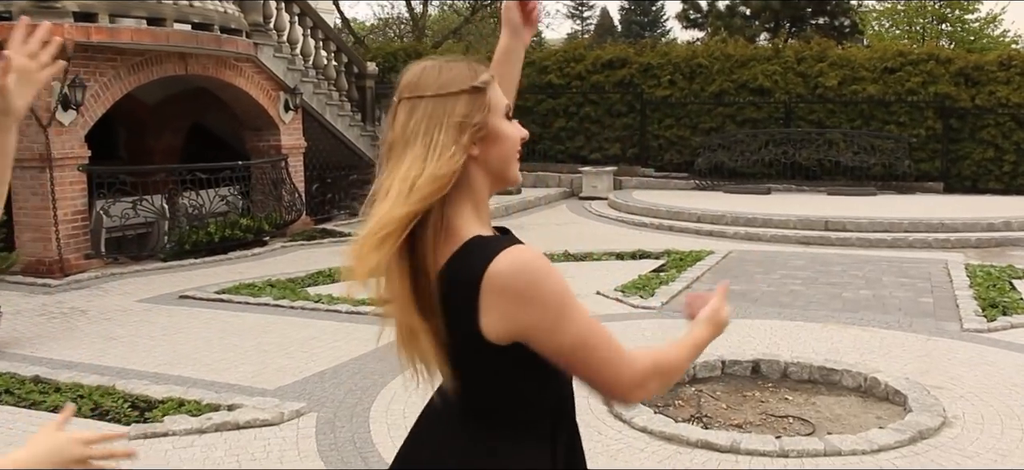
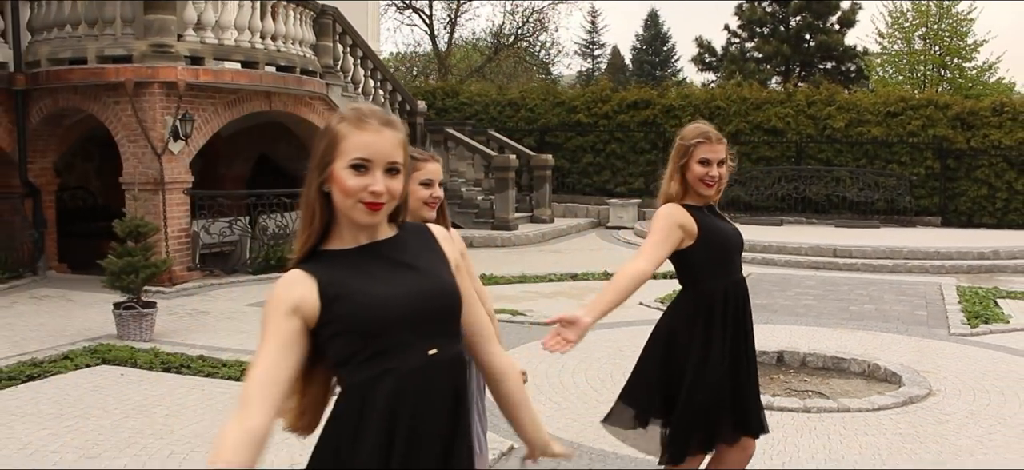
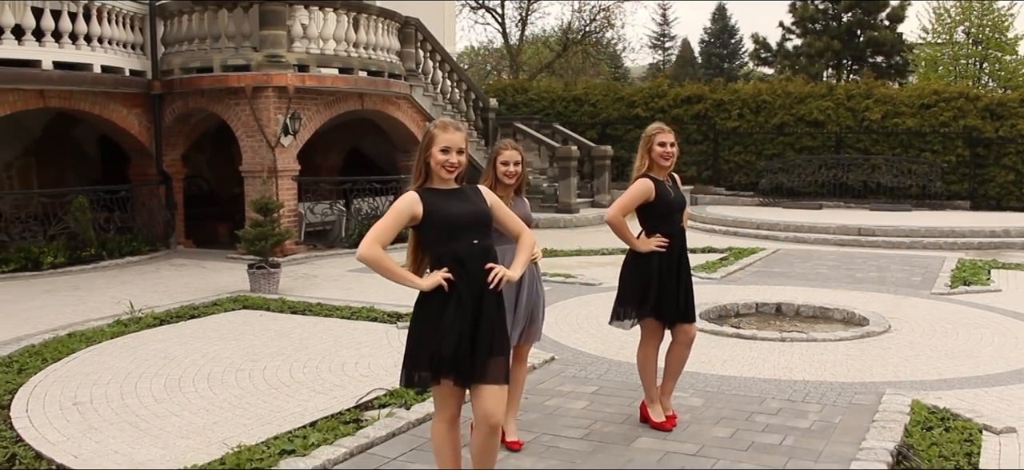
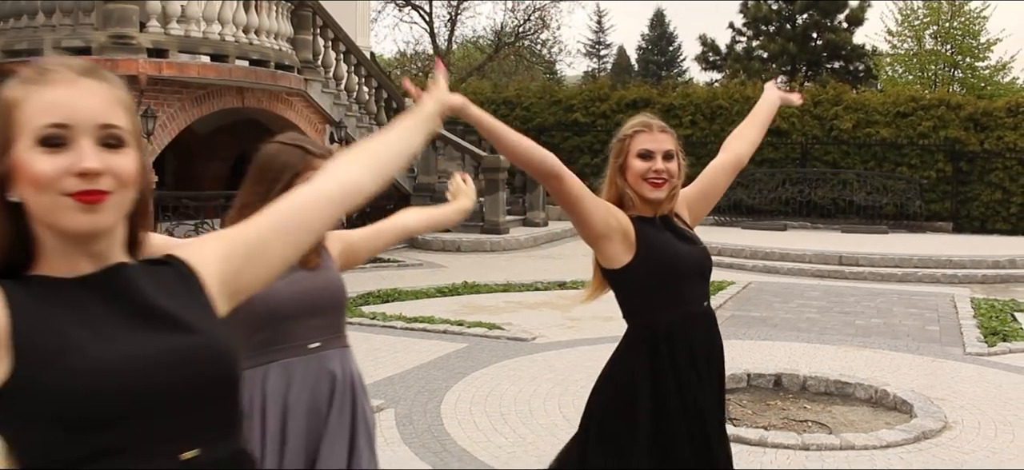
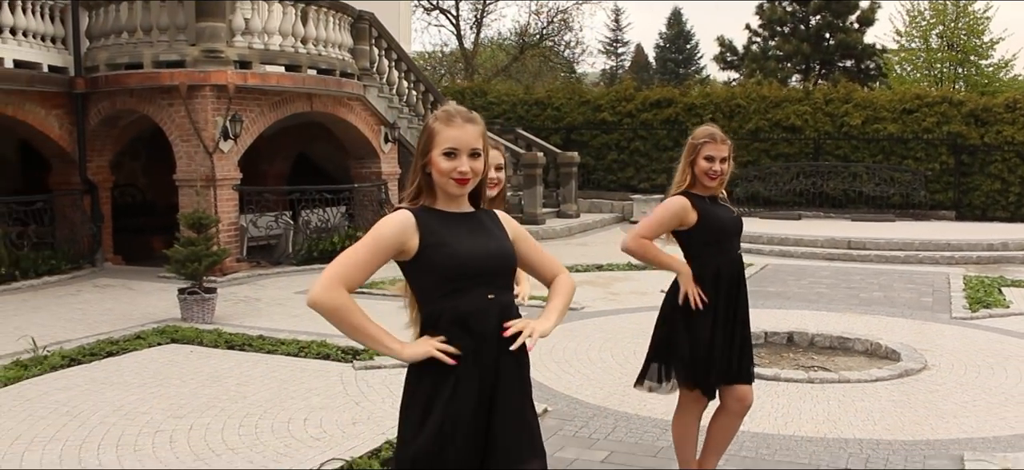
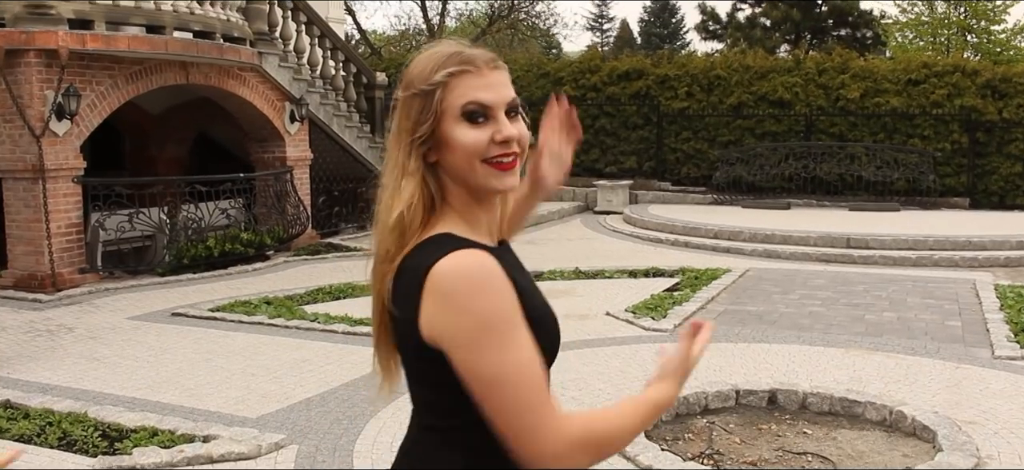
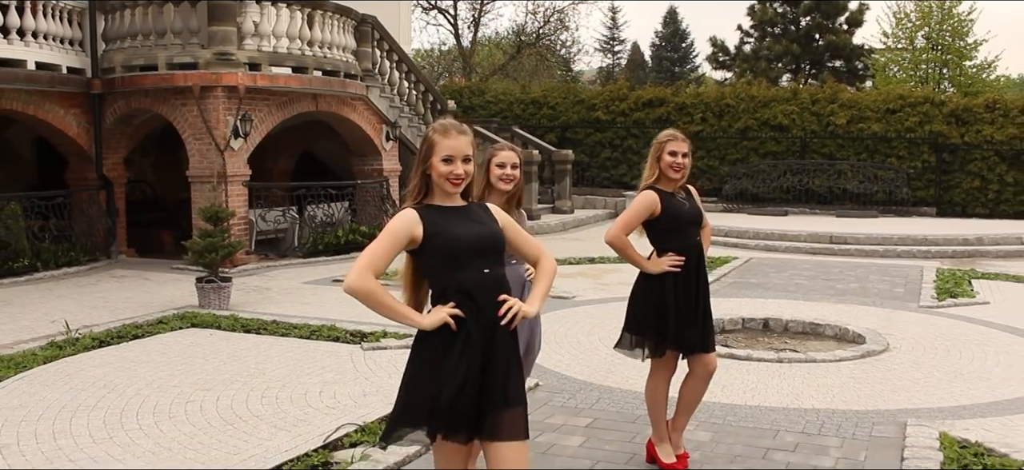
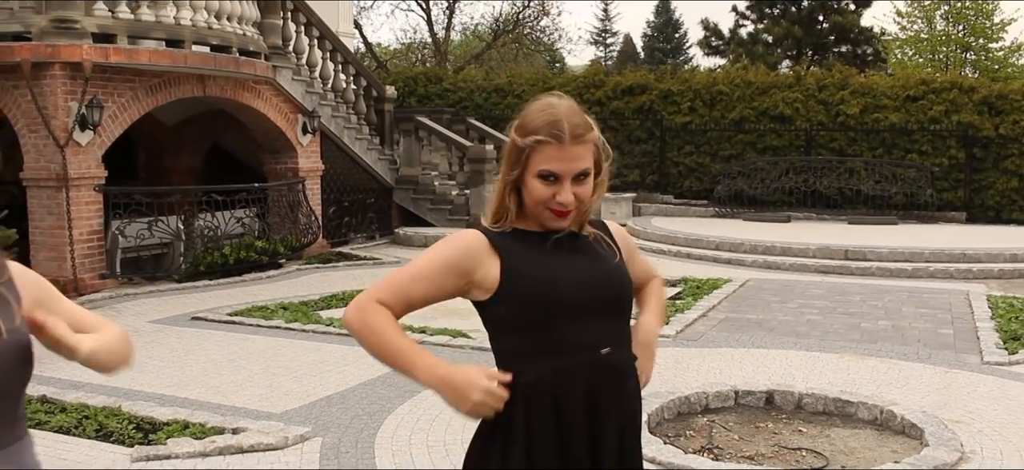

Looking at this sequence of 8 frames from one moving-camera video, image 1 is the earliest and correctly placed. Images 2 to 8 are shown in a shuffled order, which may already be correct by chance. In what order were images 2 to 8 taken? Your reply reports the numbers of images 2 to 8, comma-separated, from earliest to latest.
6, 8, 4, 2, 5, 7, 3
